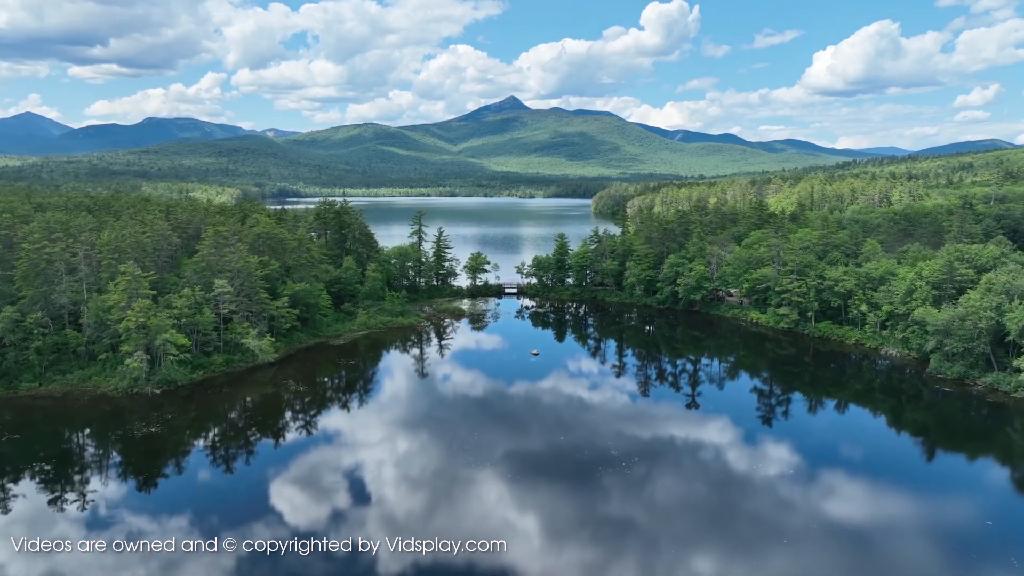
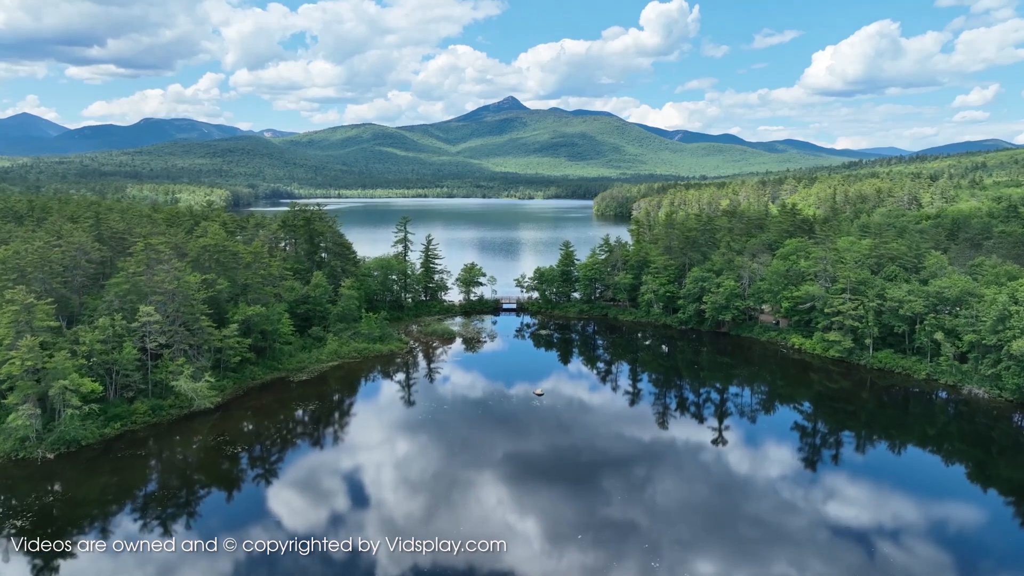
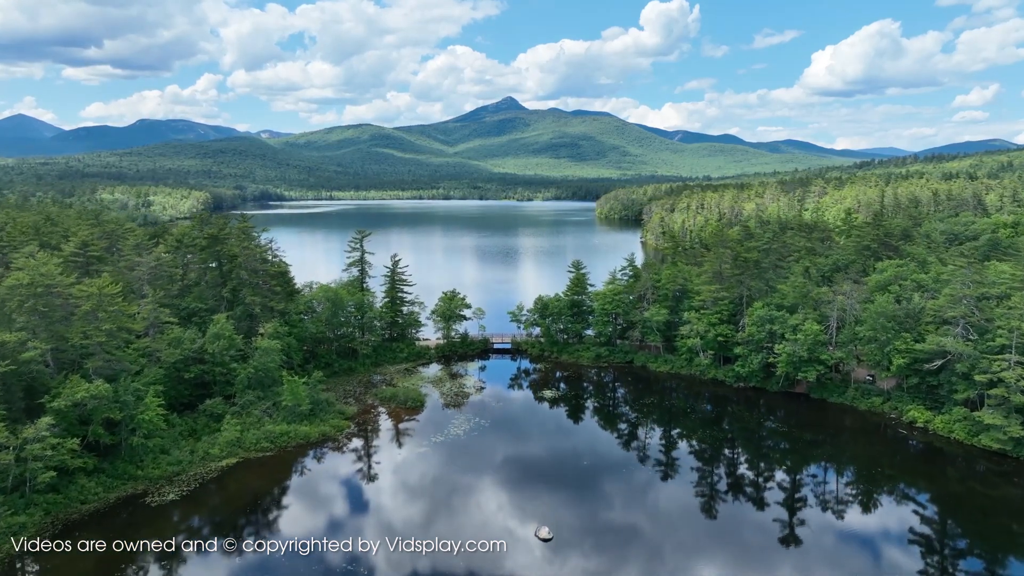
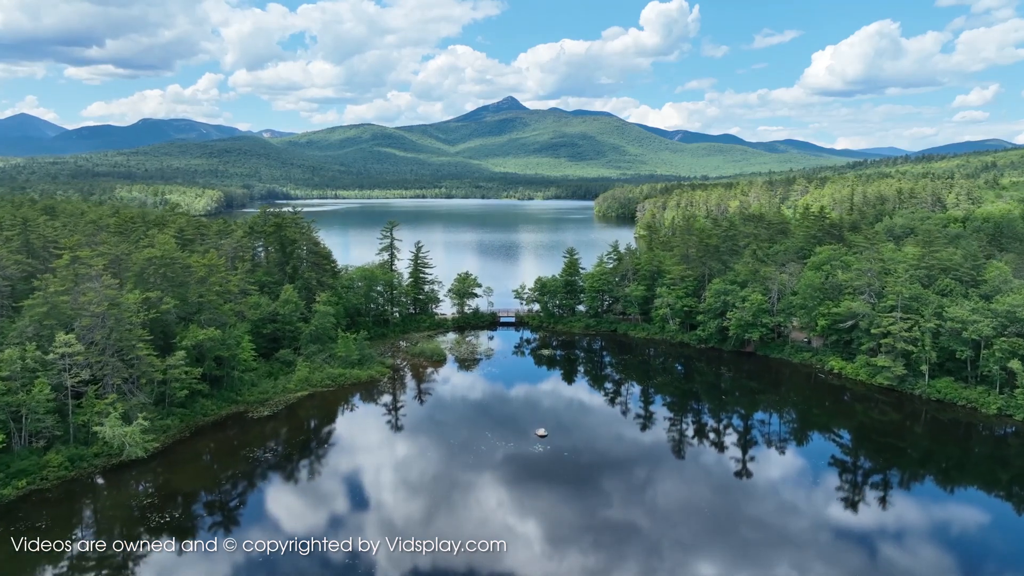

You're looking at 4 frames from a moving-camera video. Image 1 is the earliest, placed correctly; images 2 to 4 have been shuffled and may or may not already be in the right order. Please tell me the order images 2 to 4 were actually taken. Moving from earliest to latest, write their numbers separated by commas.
2, 4, 3
